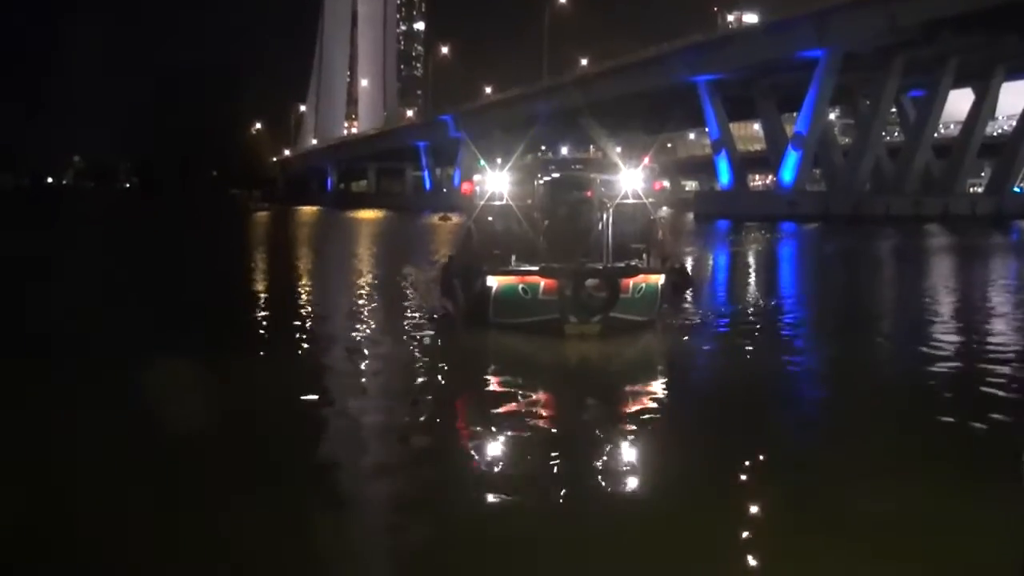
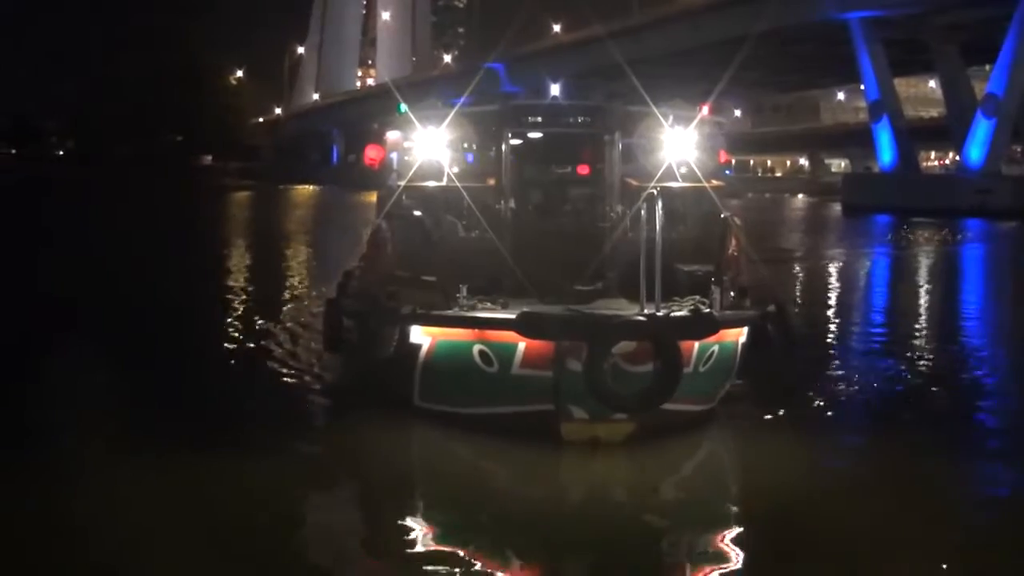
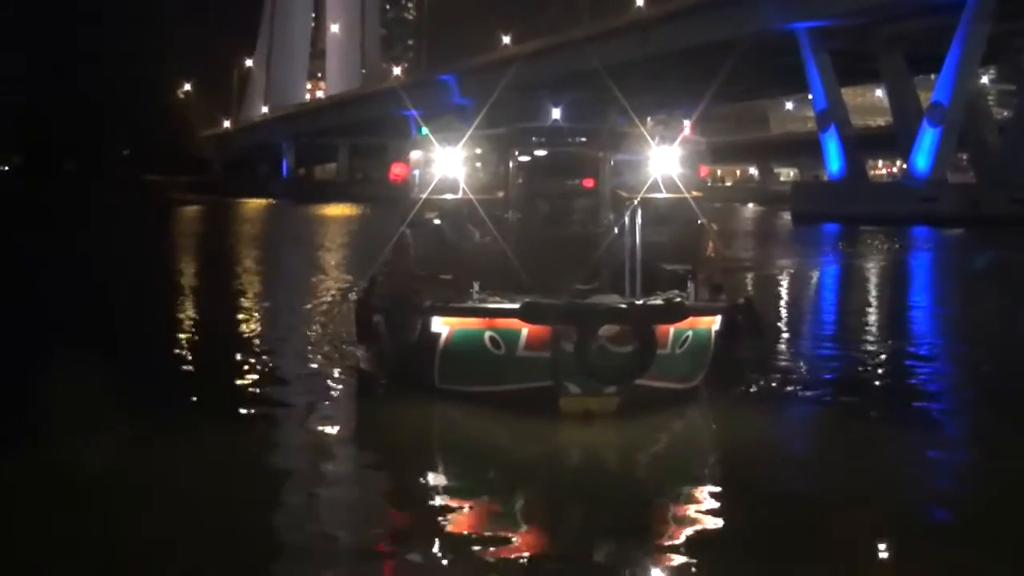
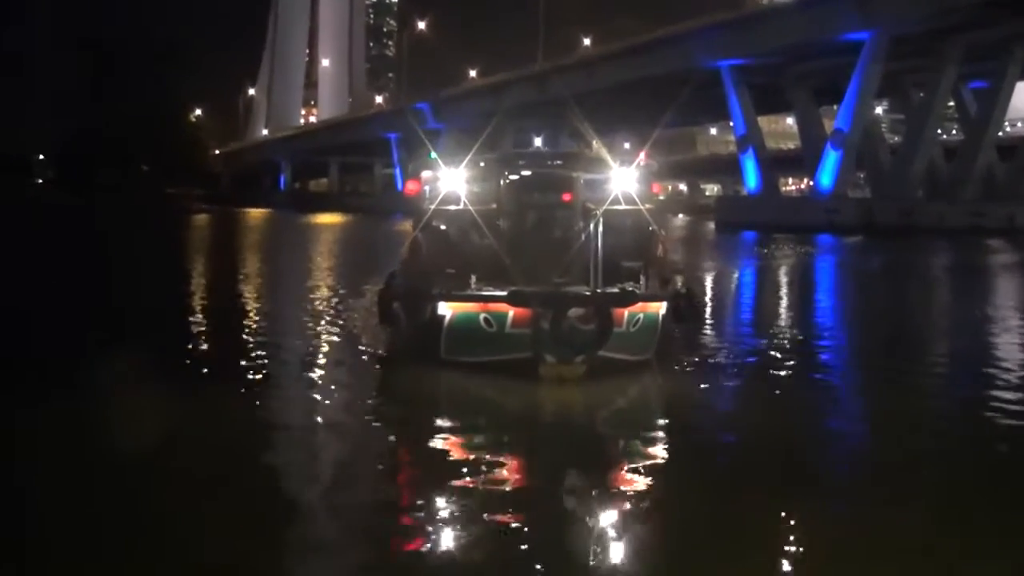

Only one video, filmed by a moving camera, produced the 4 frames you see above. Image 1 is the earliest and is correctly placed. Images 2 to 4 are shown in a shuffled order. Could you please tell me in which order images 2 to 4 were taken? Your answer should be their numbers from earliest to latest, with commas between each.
4, 3, 2
